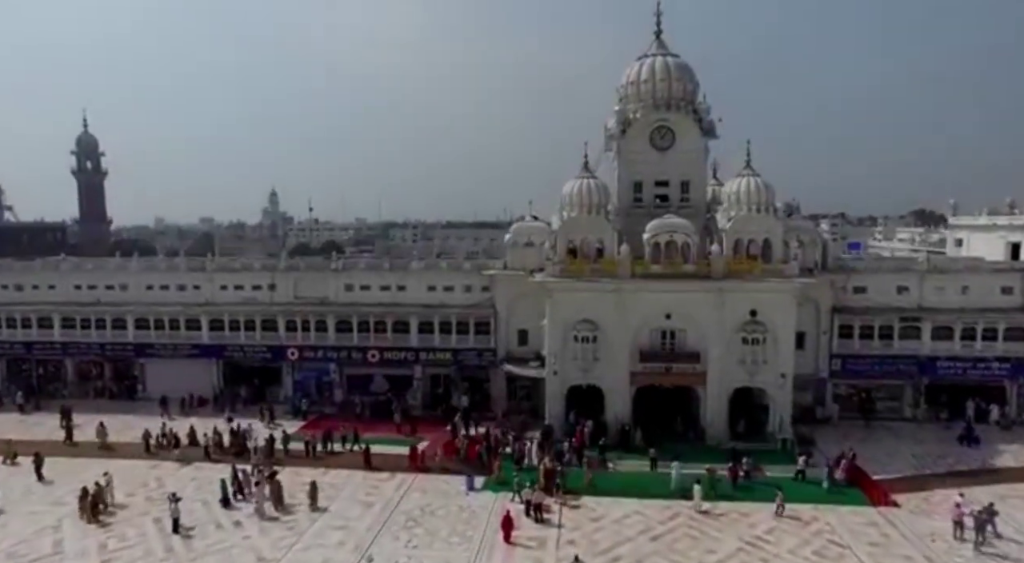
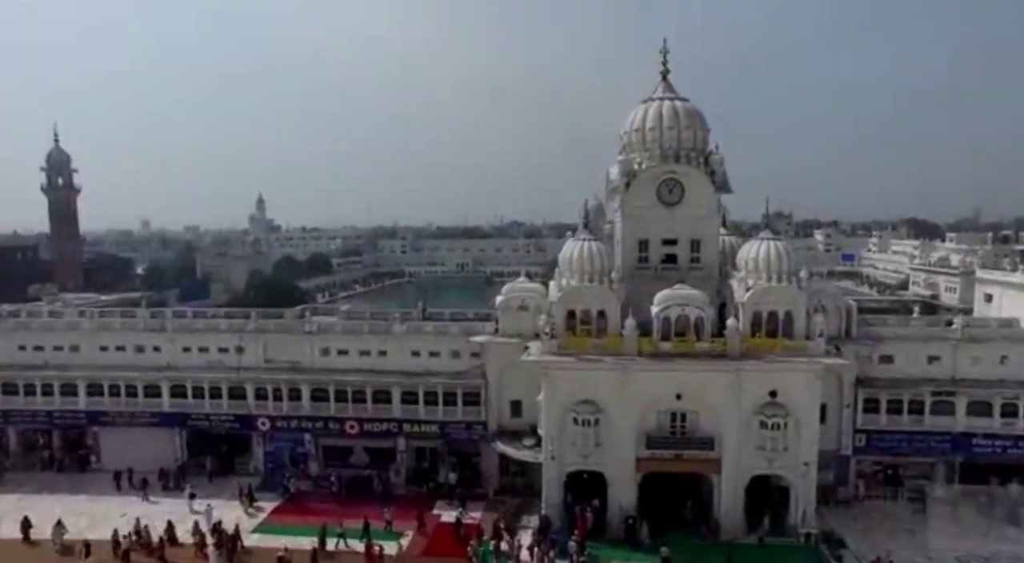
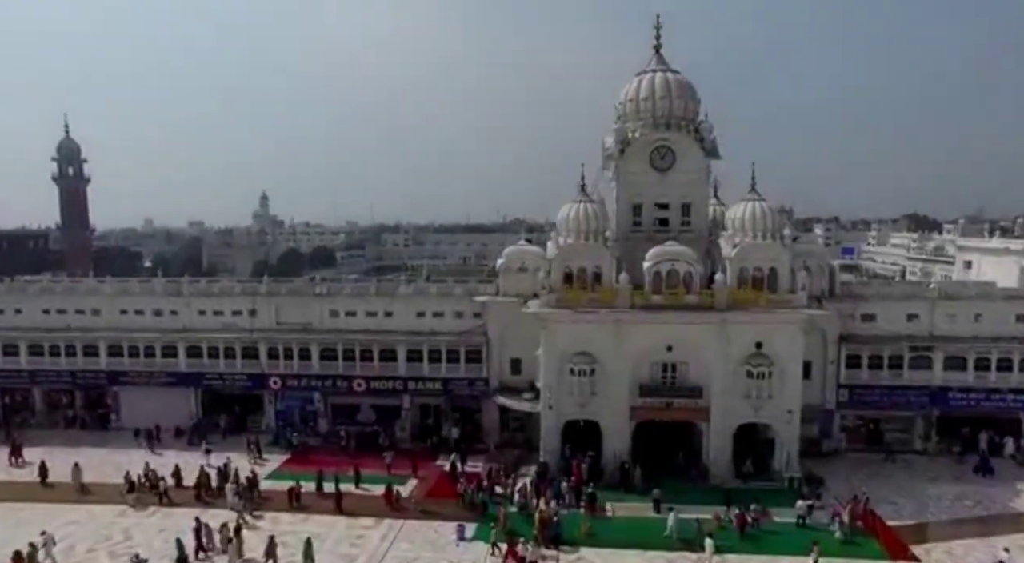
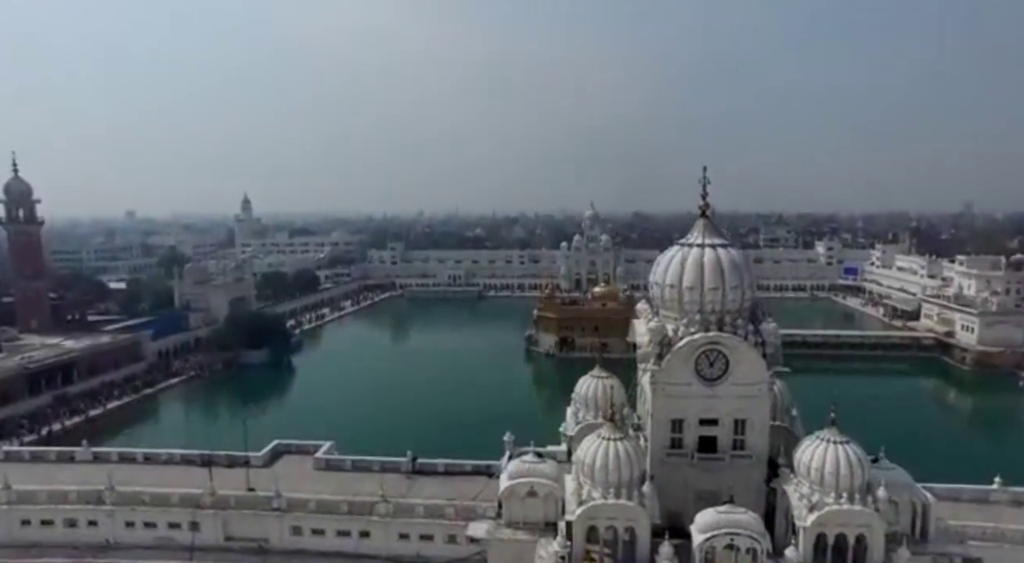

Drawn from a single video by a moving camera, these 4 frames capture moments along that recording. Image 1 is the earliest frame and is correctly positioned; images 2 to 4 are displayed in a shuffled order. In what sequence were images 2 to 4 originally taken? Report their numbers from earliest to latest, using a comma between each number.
3, 2, 4
